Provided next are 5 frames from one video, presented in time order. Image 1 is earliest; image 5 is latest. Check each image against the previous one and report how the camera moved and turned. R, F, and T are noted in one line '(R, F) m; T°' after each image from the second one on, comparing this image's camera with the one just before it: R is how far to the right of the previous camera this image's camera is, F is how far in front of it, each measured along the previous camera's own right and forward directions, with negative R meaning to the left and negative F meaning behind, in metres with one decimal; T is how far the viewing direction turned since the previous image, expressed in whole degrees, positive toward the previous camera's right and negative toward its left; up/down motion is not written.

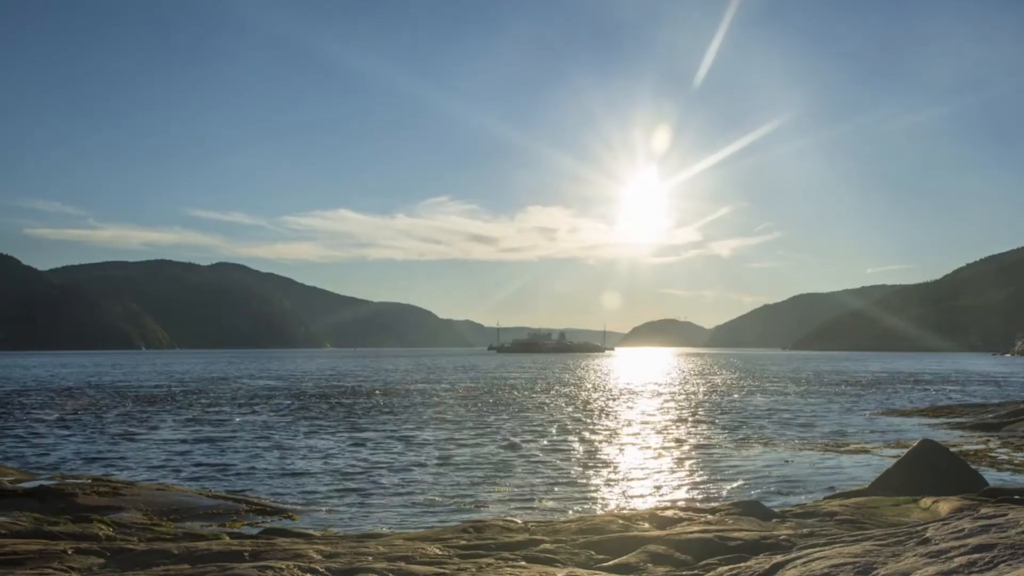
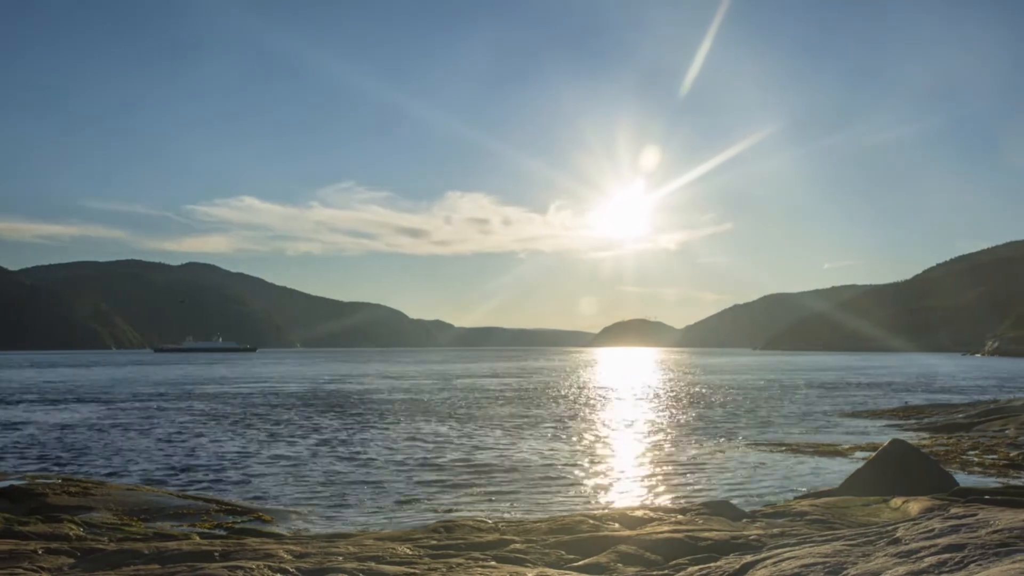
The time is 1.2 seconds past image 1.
(+1.3, 0.0) m; 0°
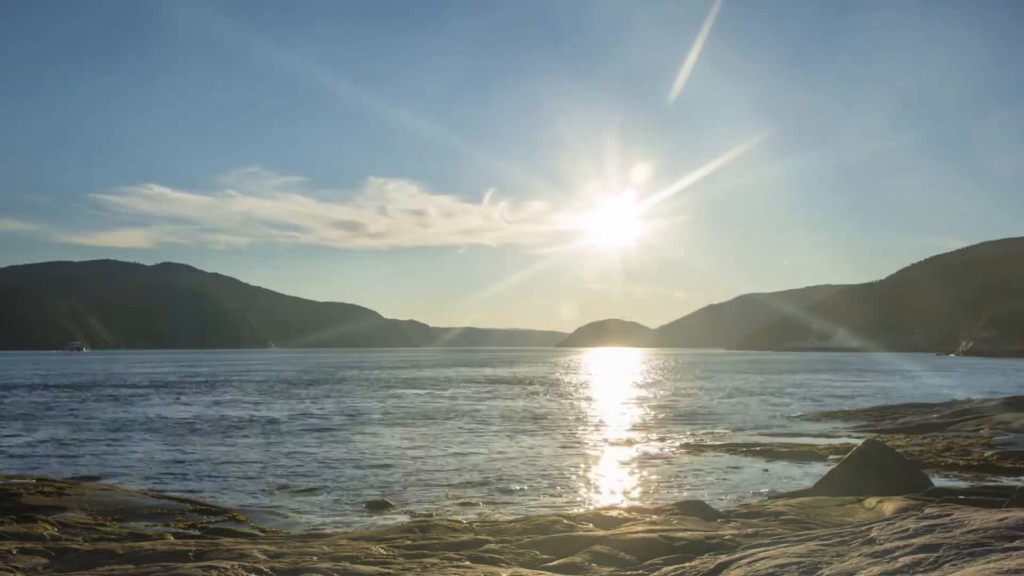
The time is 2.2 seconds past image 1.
(+1.1, 0.0) m; 0°
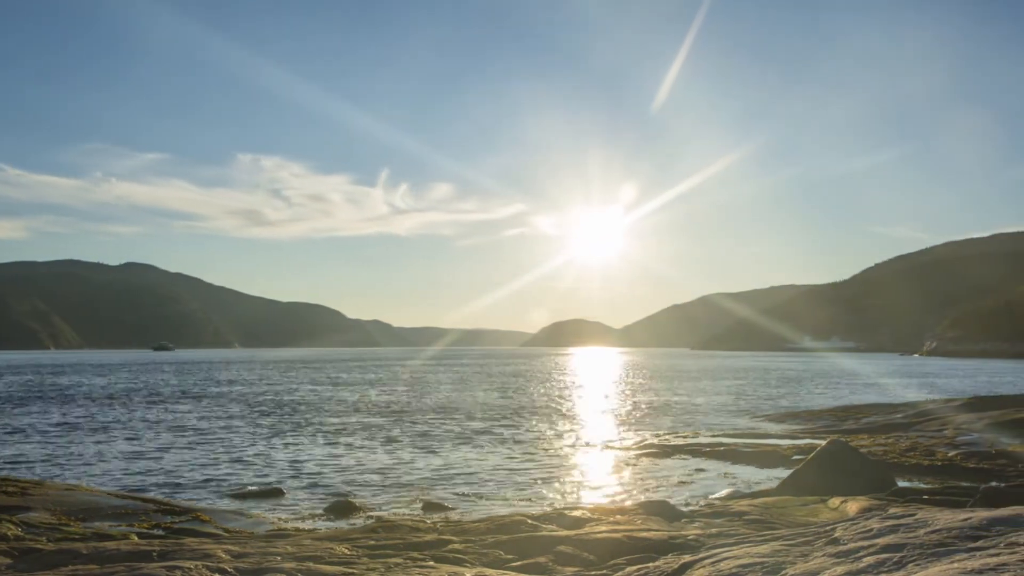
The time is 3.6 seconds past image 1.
(+1.6, 0.0) m; 0°
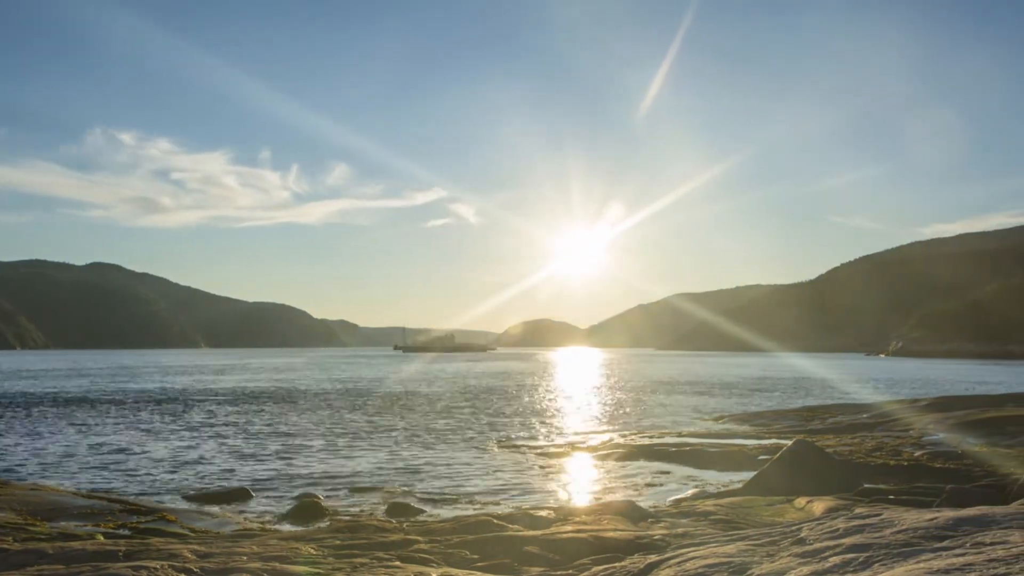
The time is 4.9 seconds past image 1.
(+1.4, 0.0) m; 0°
